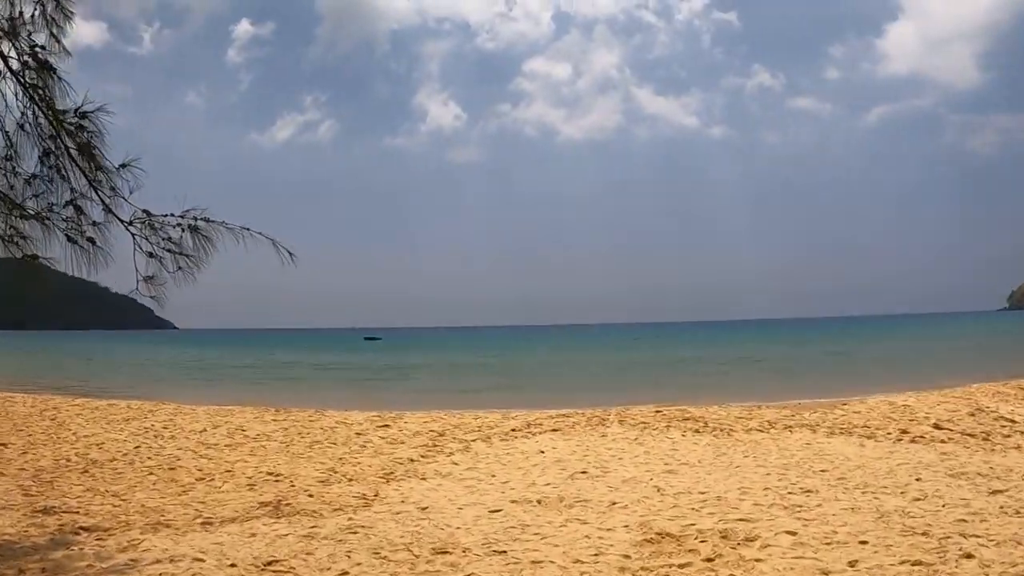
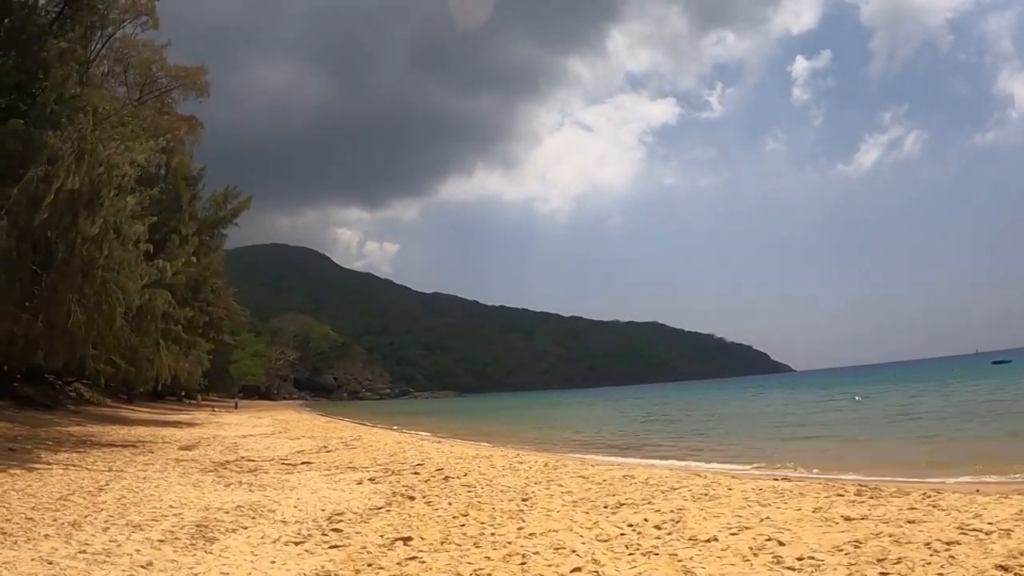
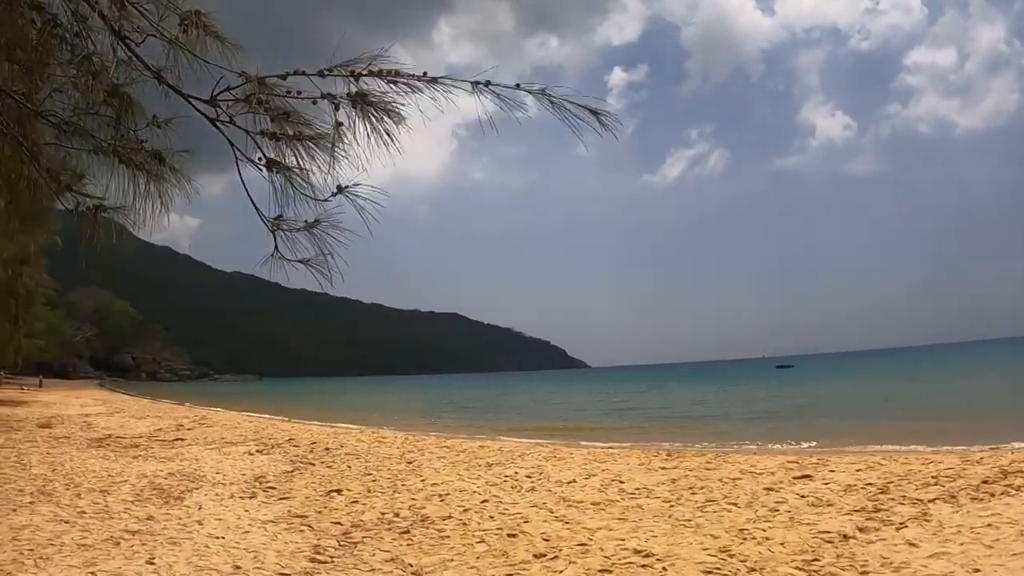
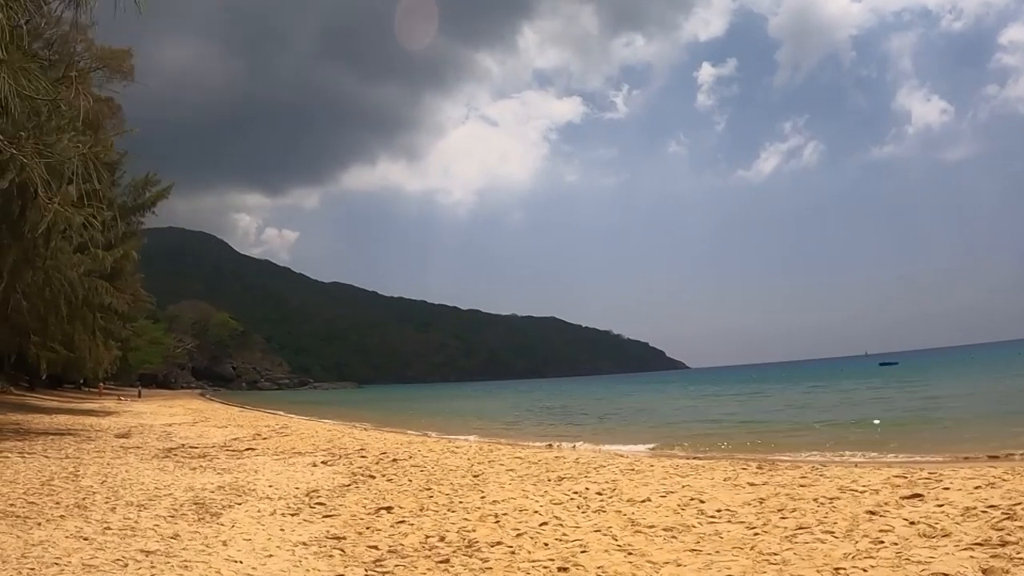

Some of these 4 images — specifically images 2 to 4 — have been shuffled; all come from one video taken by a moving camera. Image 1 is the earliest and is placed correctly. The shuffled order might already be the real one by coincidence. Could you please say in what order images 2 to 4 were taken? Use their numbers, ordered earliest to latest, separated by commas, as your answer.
3, 4, 2
